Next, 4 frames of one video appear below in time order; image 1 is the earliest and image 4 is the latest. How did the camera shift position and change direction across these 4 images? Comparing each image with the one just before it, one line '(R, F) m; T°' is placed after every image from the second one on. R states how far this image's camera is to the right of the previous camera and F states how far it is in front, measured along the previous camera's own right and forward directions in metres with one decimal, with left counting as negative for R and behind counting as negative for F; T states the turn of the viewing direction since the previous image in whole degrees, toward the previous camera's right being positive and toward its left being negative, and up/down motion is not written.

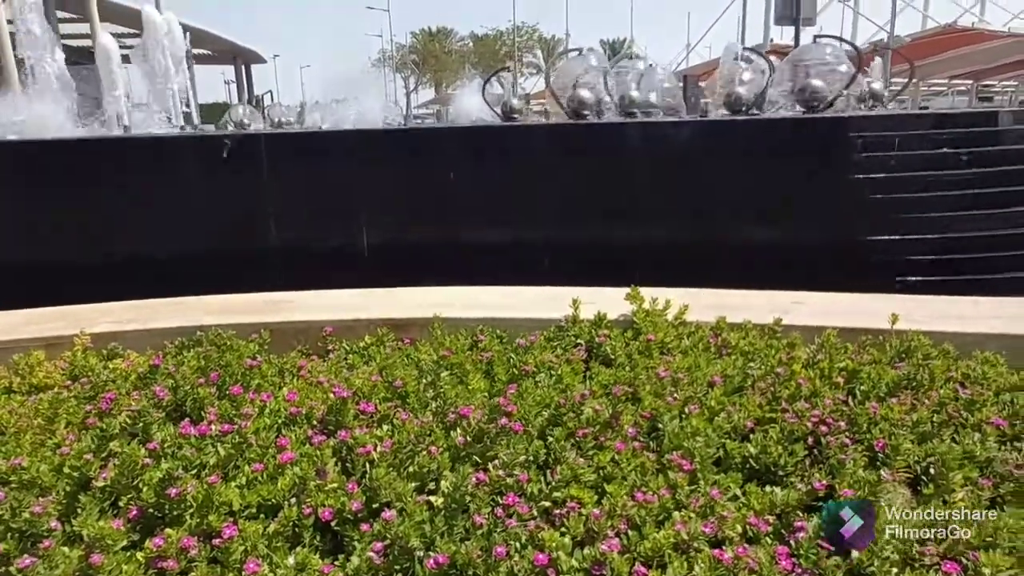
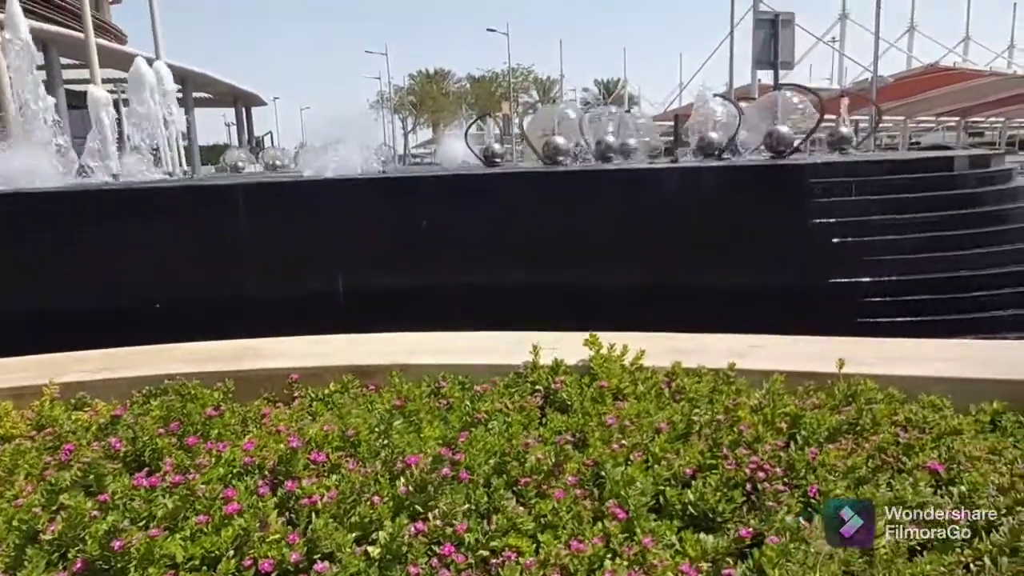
(+0.2, -0.1) m; 0°
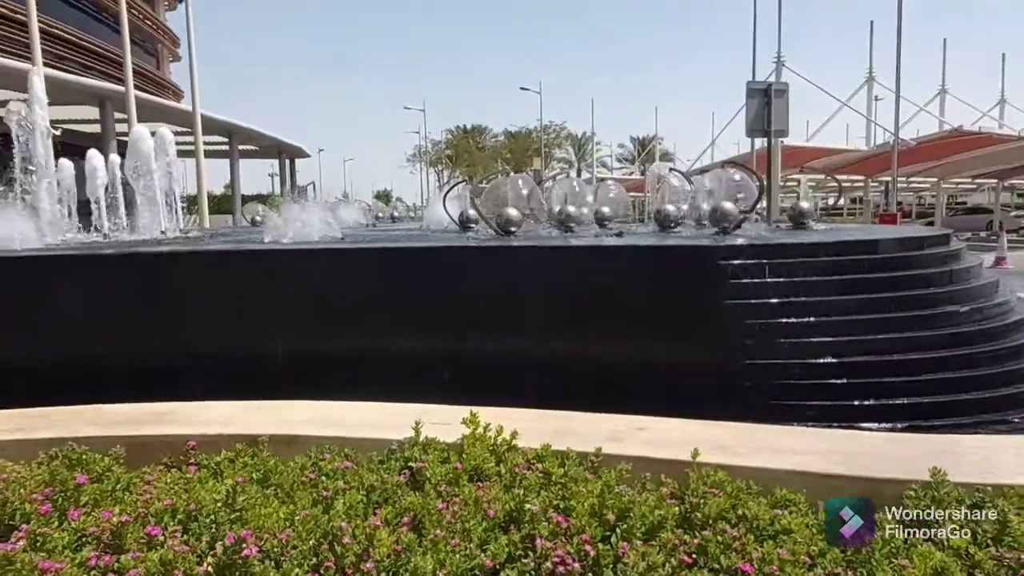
(+0.8, -0.1) m; -3°
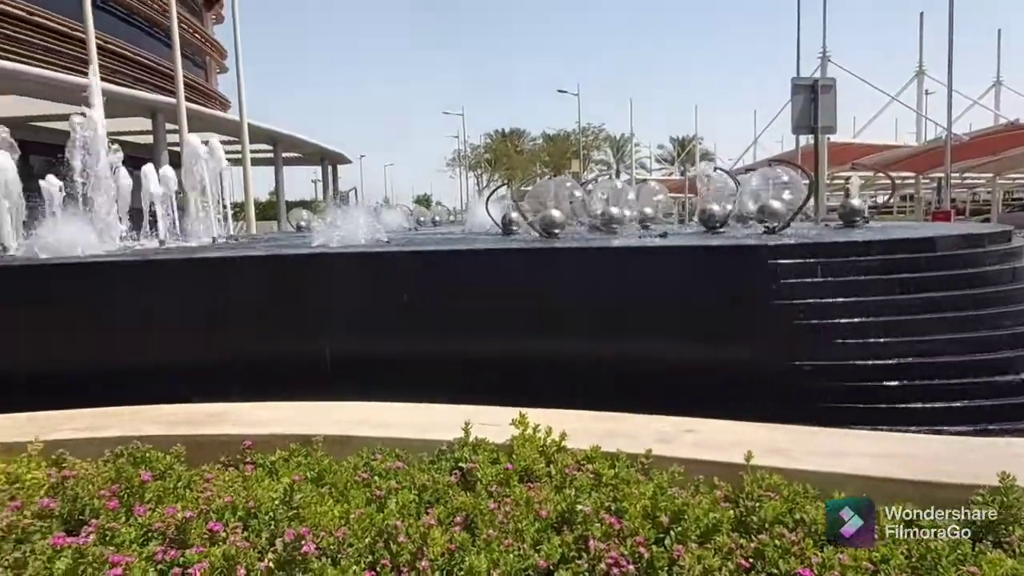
(0.0, 0.0) m; -3°
